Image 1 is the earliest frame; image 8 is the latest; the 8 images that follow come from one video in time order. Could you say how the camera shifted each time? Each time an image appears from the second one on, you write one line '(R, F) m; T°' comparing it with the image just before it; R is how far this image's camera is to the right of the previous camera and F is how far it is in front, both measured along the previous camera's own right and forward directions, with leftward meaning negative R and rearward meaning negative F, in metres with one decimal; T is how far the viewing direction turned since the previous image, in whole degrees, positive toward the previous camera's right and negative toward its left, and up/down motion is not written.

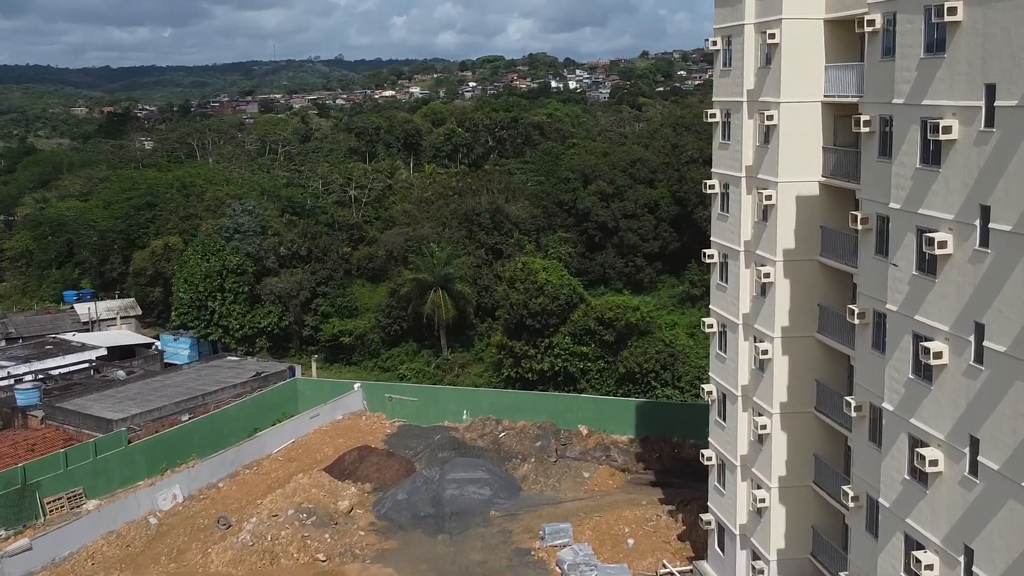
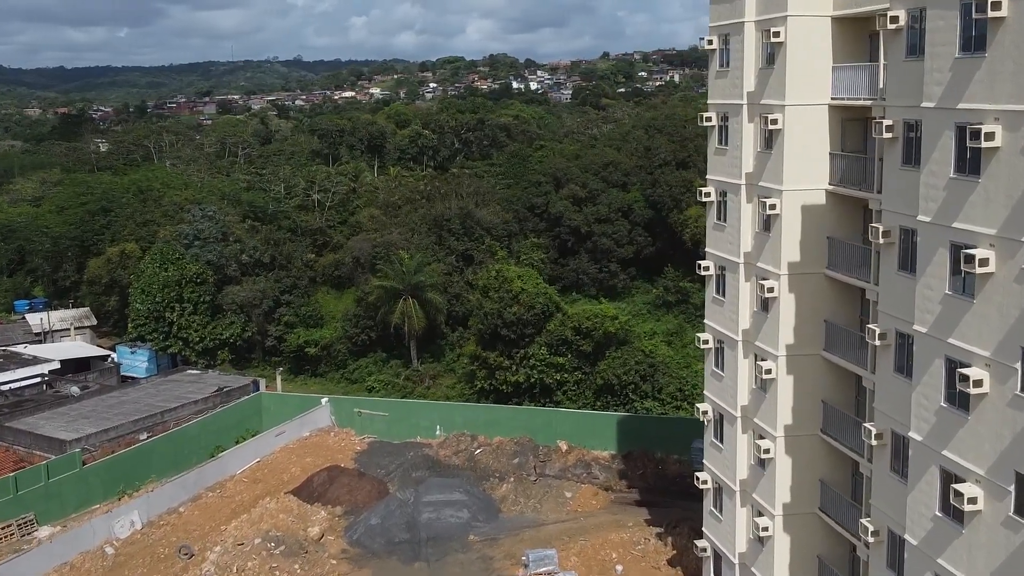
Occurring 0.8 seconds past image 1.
(-0.4, +1.3) m; +2°
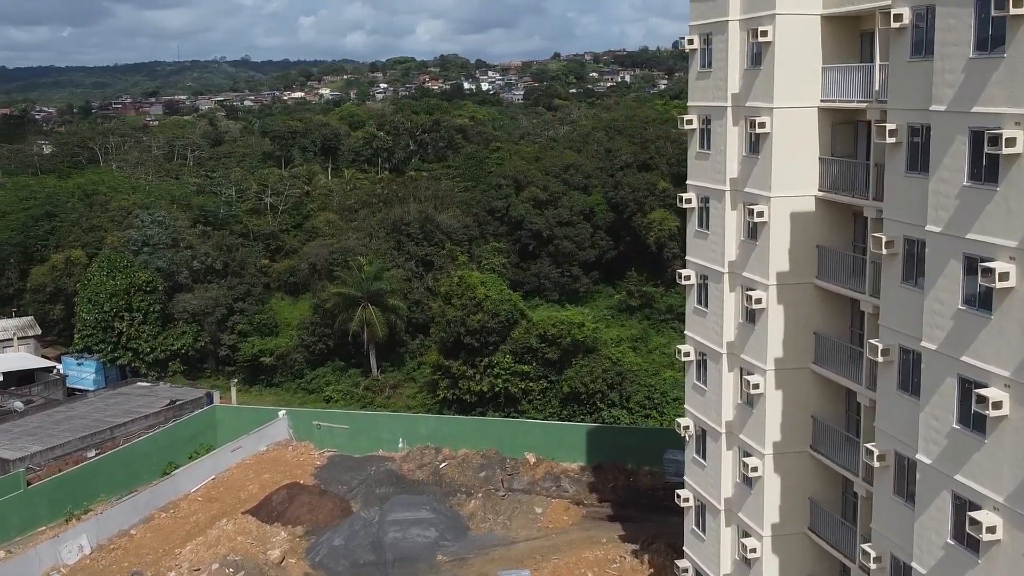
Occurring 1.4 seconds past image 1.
(-0.3, +0.9) m; +2°
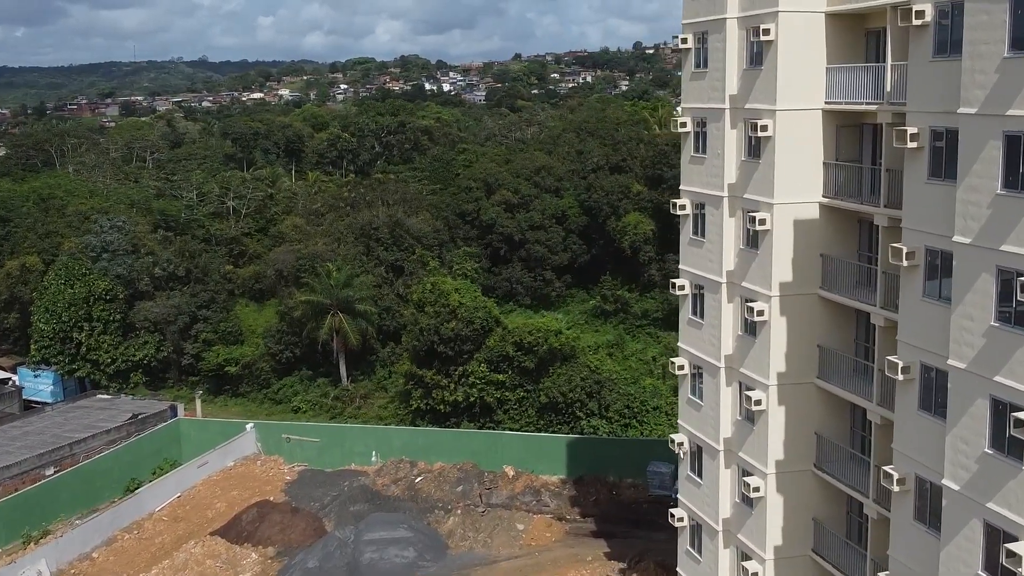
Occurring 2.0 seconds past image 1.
(-0.4, +0.9) m; +2°
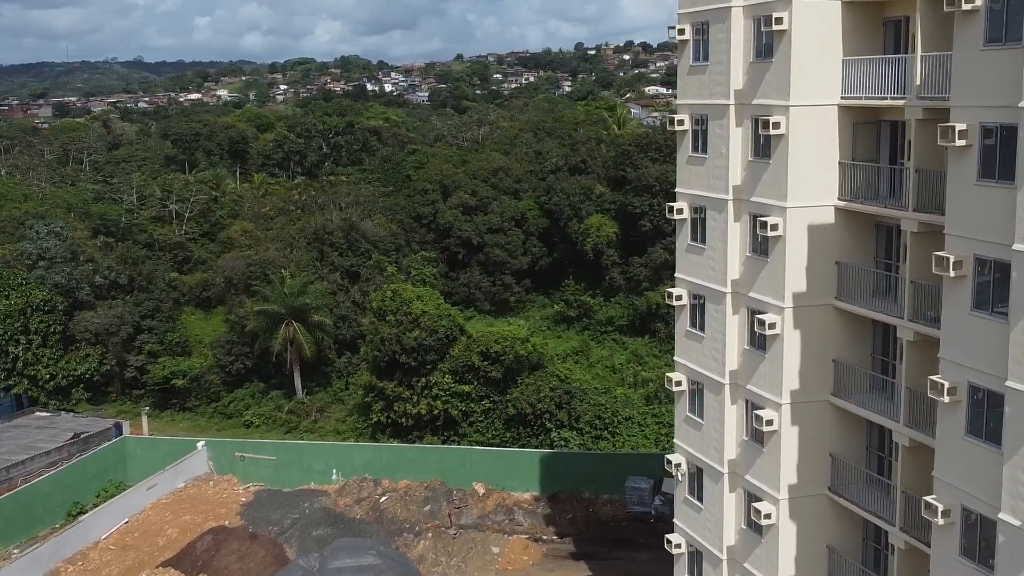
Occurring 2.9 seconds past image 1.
(-0.6, +1.4) m; +3°
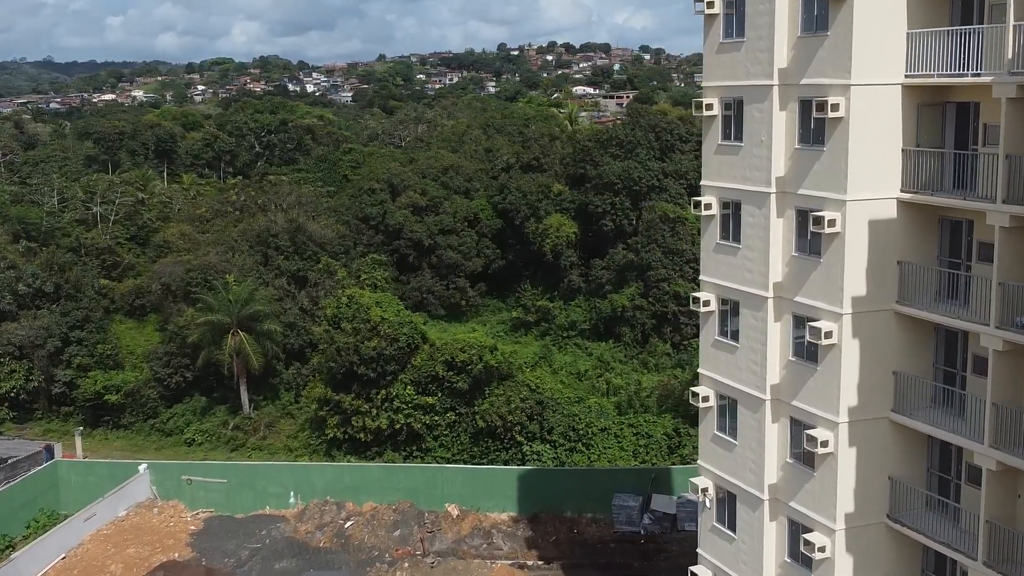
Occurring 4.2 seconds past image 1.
(-1.1, +1.9) m; +4°
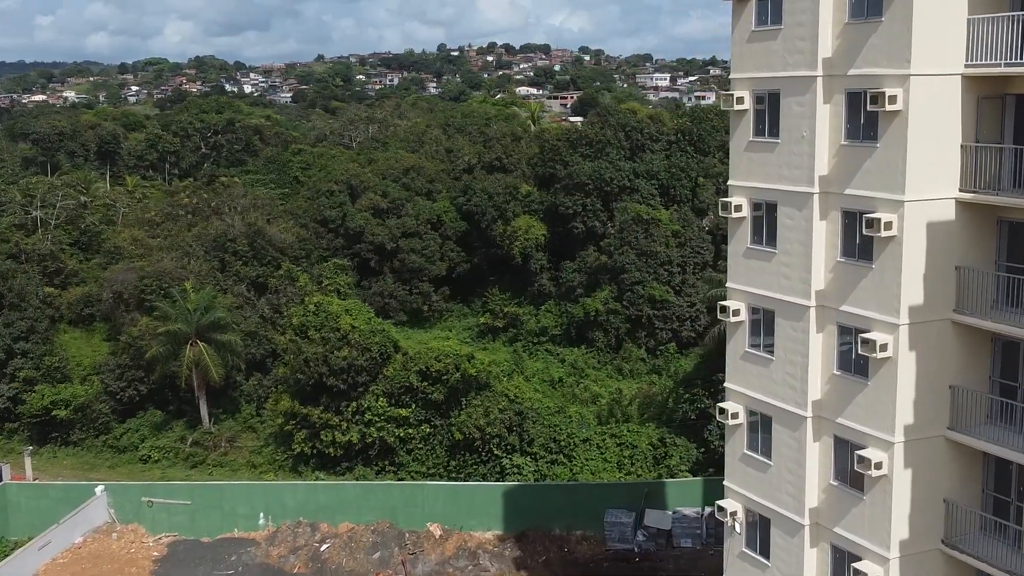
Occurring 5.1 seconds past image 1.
(-0.9, +1.2) m; +3°
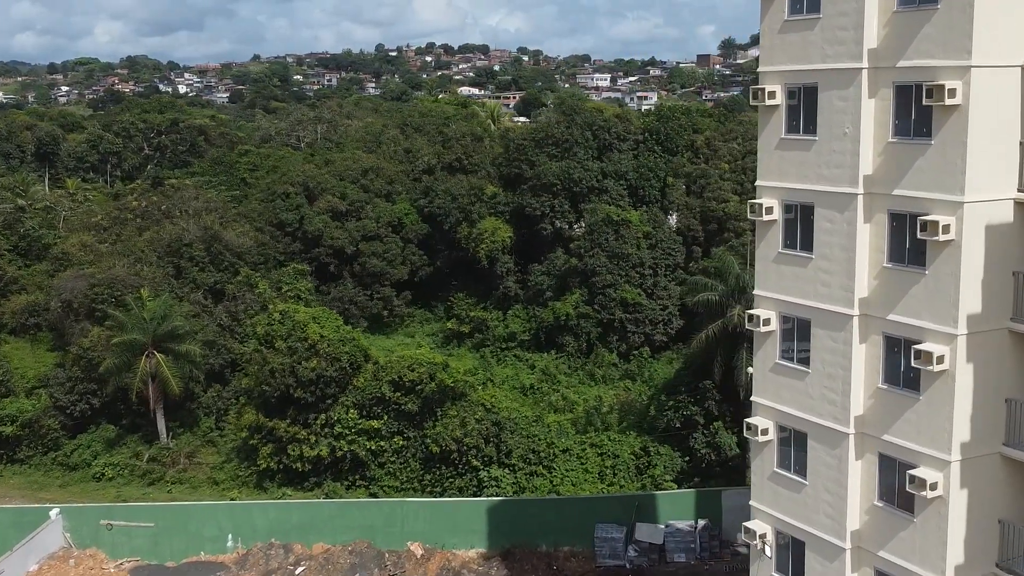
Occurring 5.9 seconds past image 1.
(-0.8, +1.0) m; +3°
